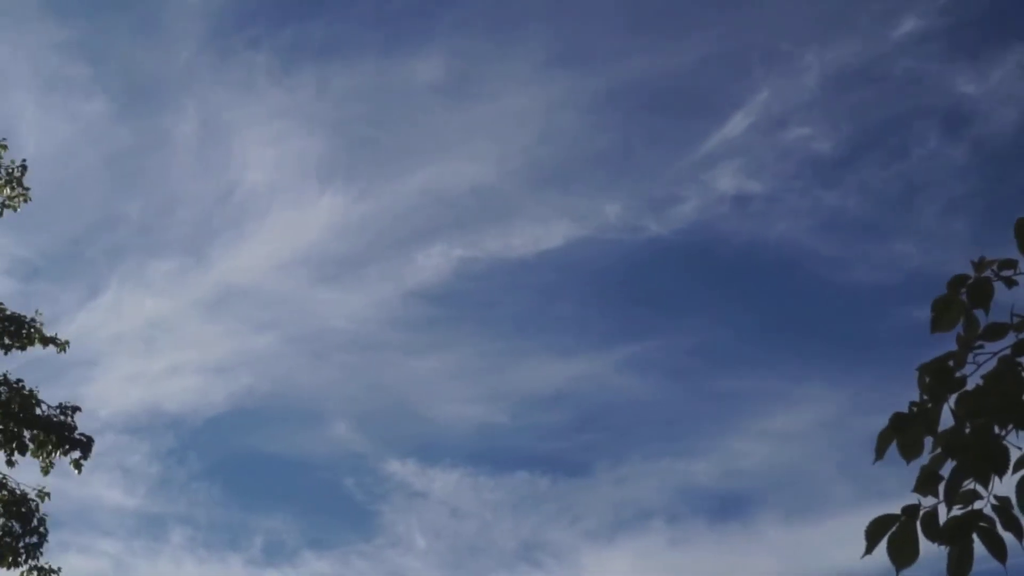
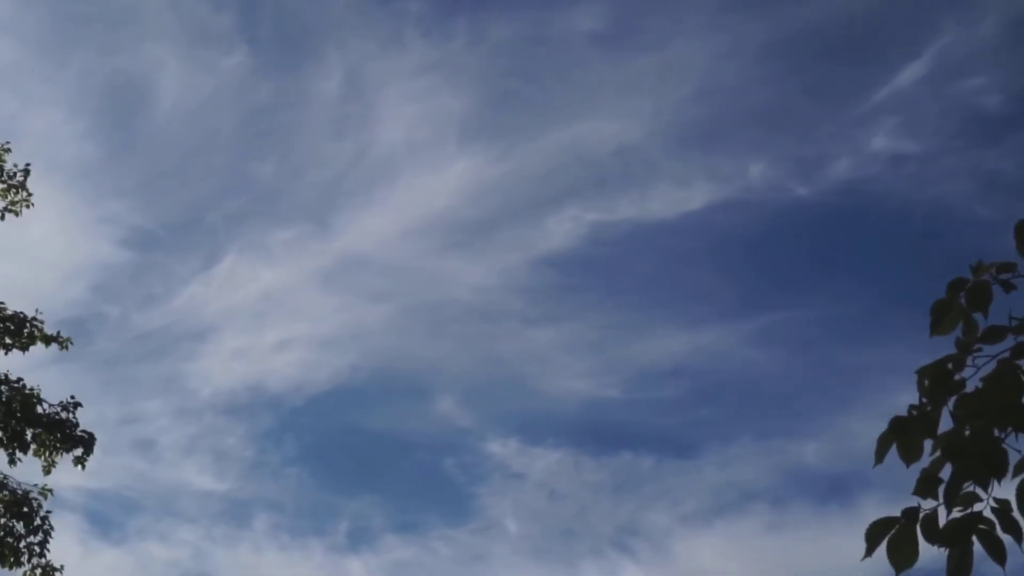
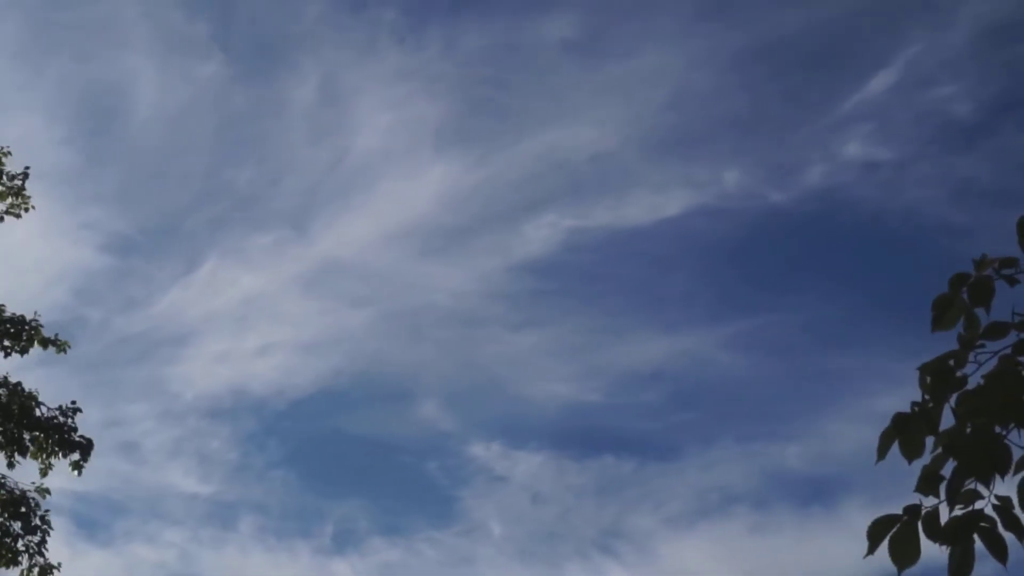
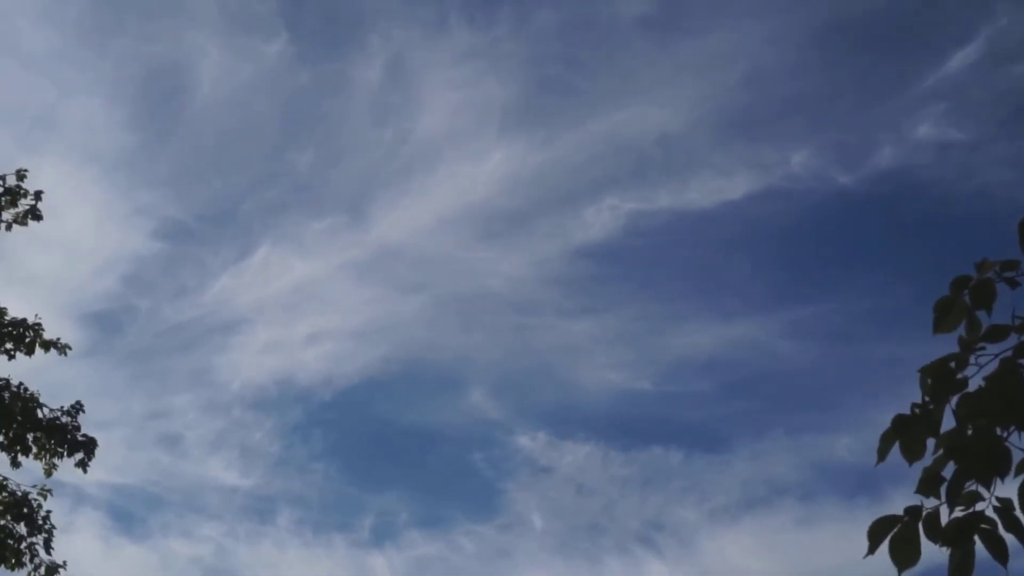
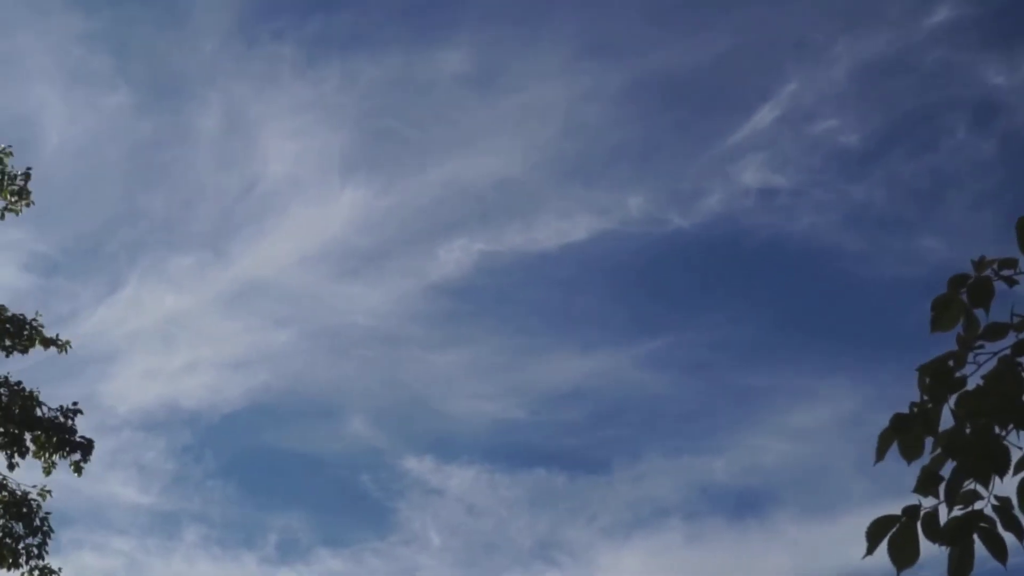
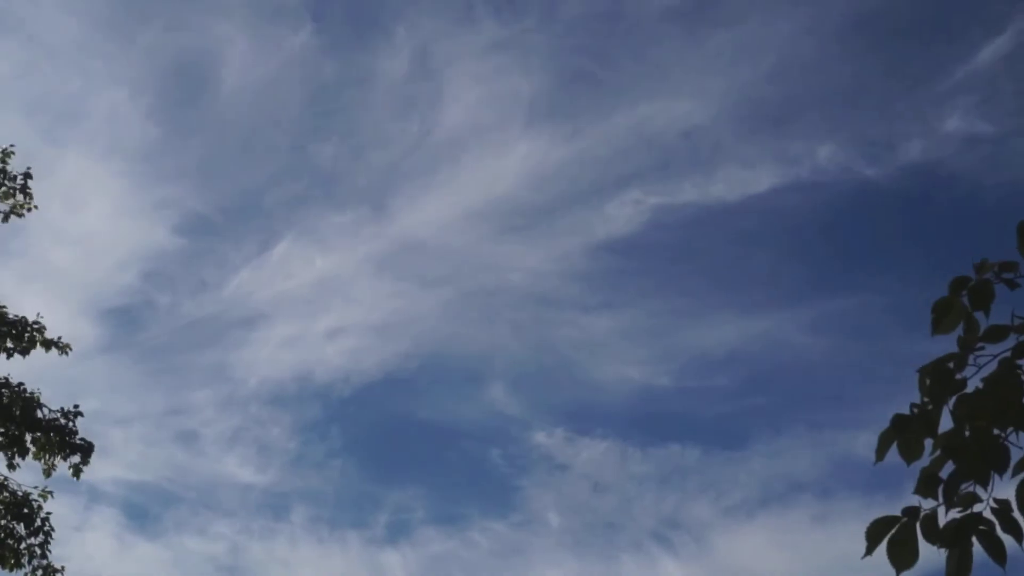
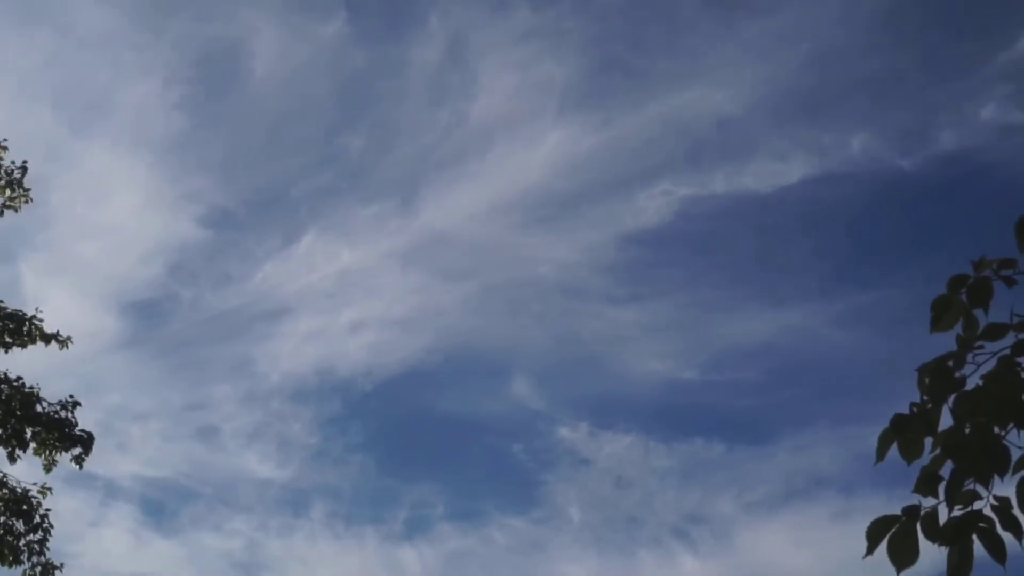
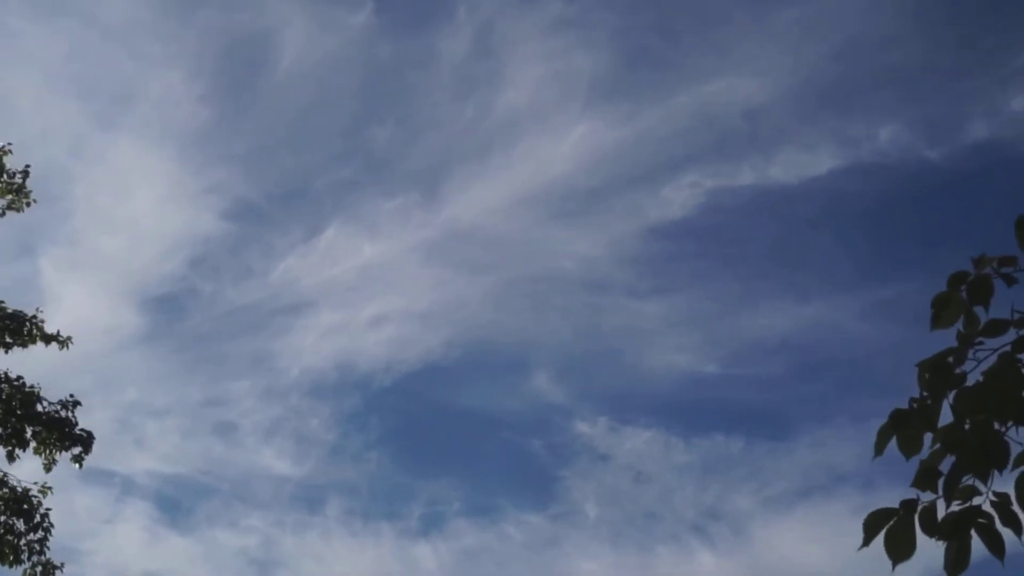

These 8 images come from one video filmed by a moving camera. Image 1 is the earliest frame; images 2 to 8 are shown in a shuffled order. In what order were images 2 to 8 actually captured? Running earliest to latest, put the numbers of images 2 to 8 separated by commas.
5, 3, 2, 4, 6, 7, 8
